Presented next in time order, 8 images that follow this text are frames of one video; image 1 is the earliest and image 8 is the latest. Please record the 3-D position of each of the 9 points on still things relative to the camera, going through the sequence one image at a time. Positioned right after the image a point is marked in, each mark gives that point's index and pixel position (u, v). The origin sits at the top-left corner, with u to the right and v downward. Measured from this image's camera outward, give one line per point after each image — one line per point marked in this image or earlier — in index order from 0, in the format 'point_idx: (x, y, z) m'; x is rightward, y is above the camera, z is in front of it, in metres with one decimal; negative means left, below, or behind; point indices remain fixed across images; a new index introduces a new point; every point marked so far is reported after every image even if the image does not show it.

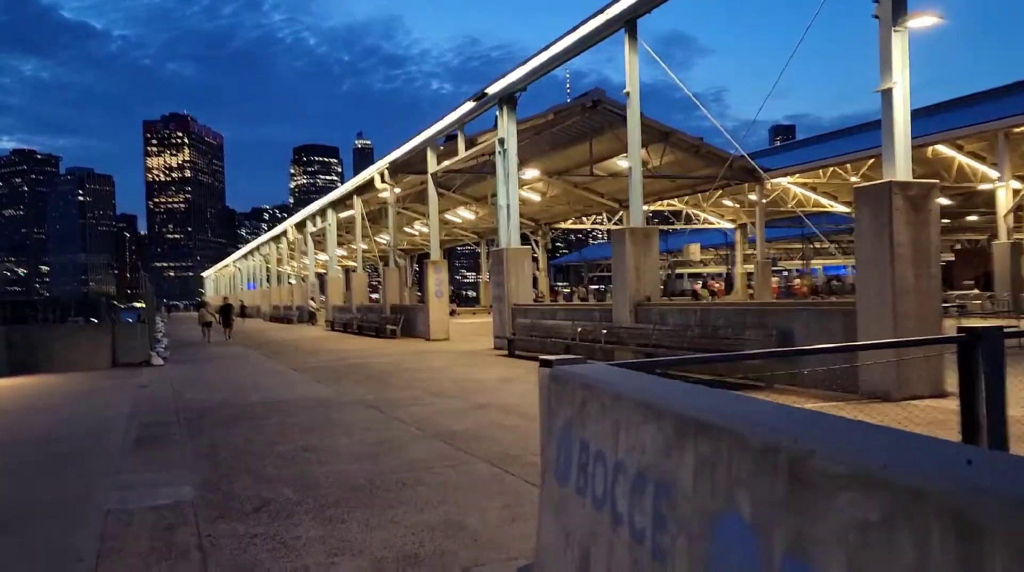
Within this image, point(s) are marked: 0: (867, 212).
0: (+4.4, +0.9, +9.9) m
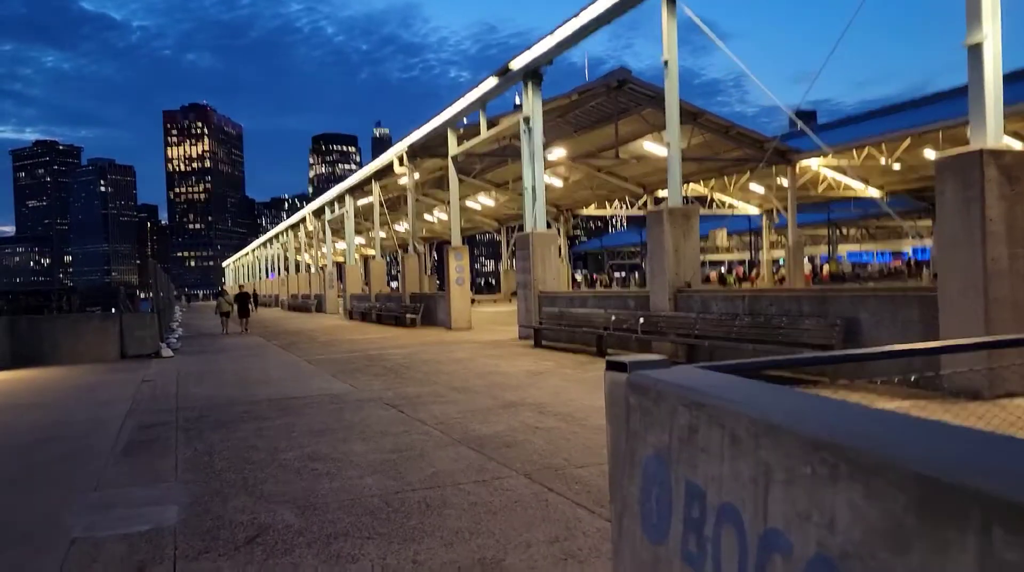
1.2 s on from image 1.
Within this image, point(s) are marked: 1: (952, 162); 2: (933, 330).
0: (+4.8, +1.1, +8.7) m
1: (+4.8, +1.3, +8.6) m
2: (+4.8, -0.5, +9.1) m
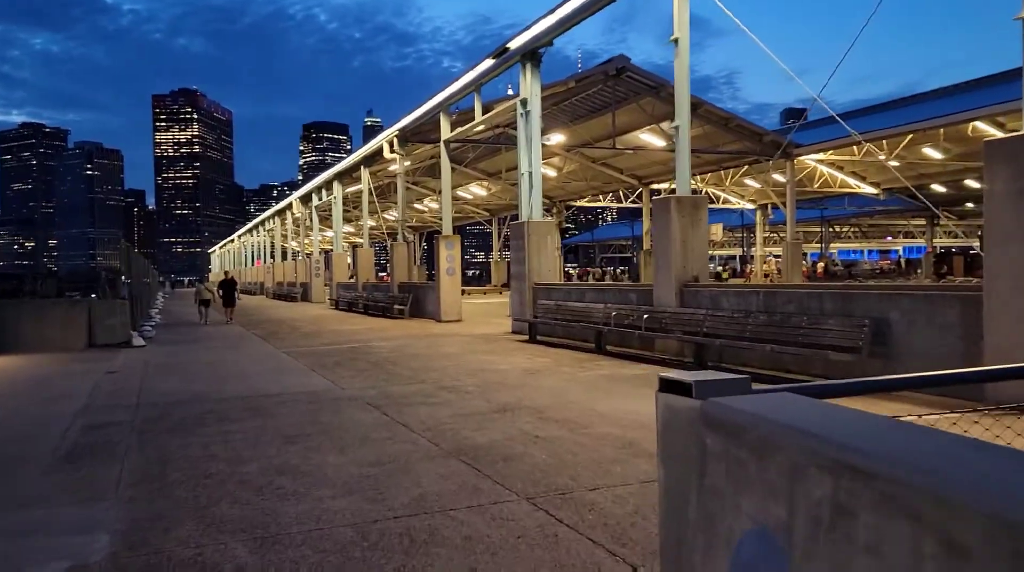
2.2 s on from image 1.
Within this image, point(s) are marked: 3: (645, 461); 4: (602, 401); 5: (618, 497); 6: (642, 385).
0: (+4.8, +1.1, +7.8) m
1: (+4.8, +1.4, +7.7) m
2: (+4.8, -0.5, +8.2) m
3: (+1.0, -1.4, +6.3) m
4: (+1.0, -1.3, +9.1) m
5: (+0.7, -1.4, +5.3) m
6: (+1.6, -1.3, +10.1) m
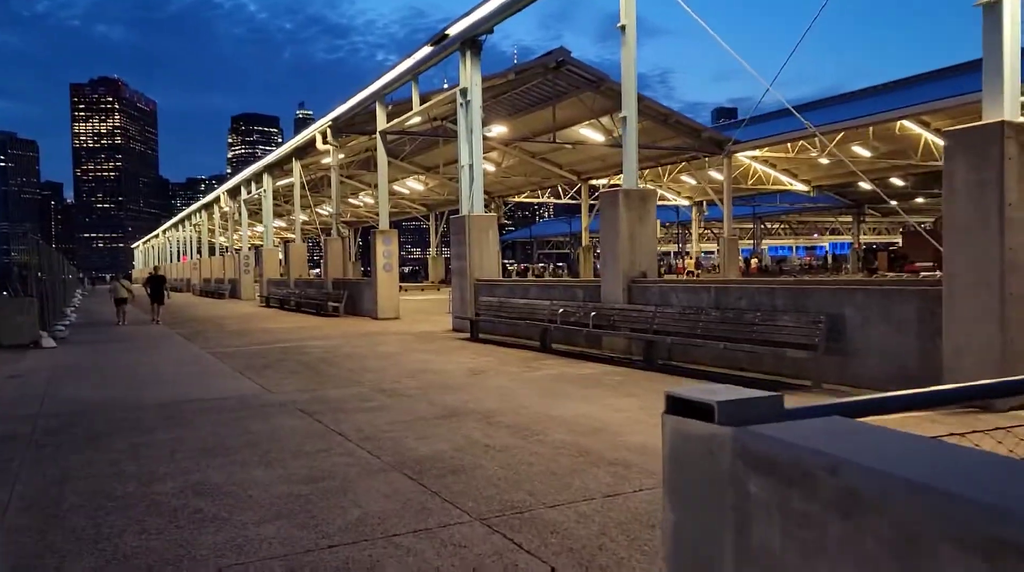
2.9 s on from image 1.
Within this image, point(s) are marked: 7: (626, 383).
0: (+4.3, +1.2, +7.6) m
1: (+4.3, +1.4, +7.5) m
2: (+4.3, -0.4, +8.0) m
3: (+0.7, -1.3, +5.8) m
4: (+0.4, -1.3, +8.6) m
5: (+0.4, -1.4, +4.8) m
6: (+1.0, -1.2, +9.7) m
7: (+1.4, -1.2, +9.8) m
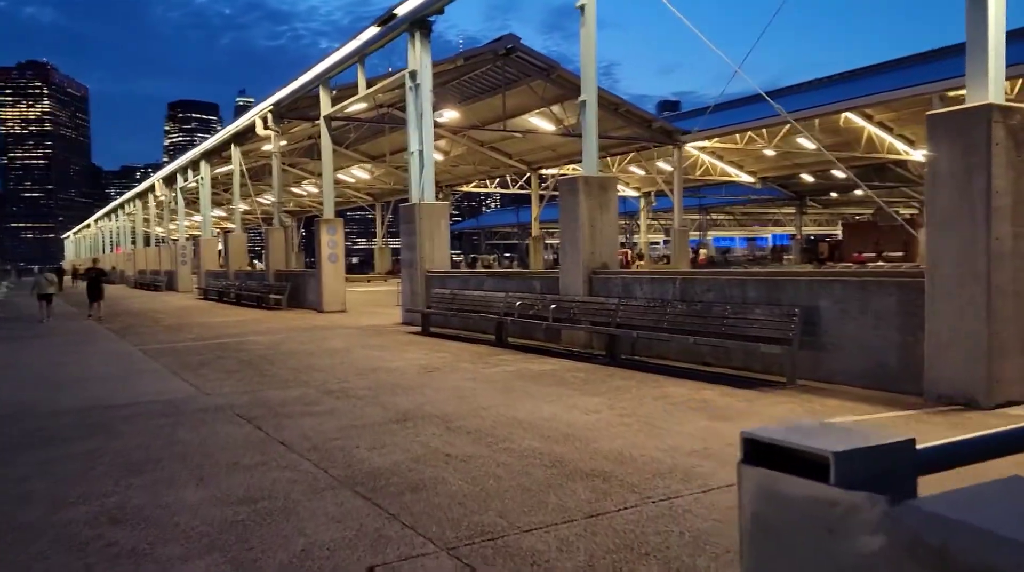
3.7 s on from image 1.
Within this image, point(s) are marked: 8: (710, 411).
0: (+4.0, +1.2, +7.2) m
1: (+3.9, +1.5, +7.1) m
2: (+3.9, -0.3, +7.7) m
3: (+0.5, -1.3, +5.2) m
4: (0.0, -1.2, +7.9) m
5: (+0.3, -1.3, +4.2) m
6: (+0.5, -1.1, +9.1) m
7: (+0.9, -1.1, +9.2) m
8: (+1.8, -1.2, +7.3) m
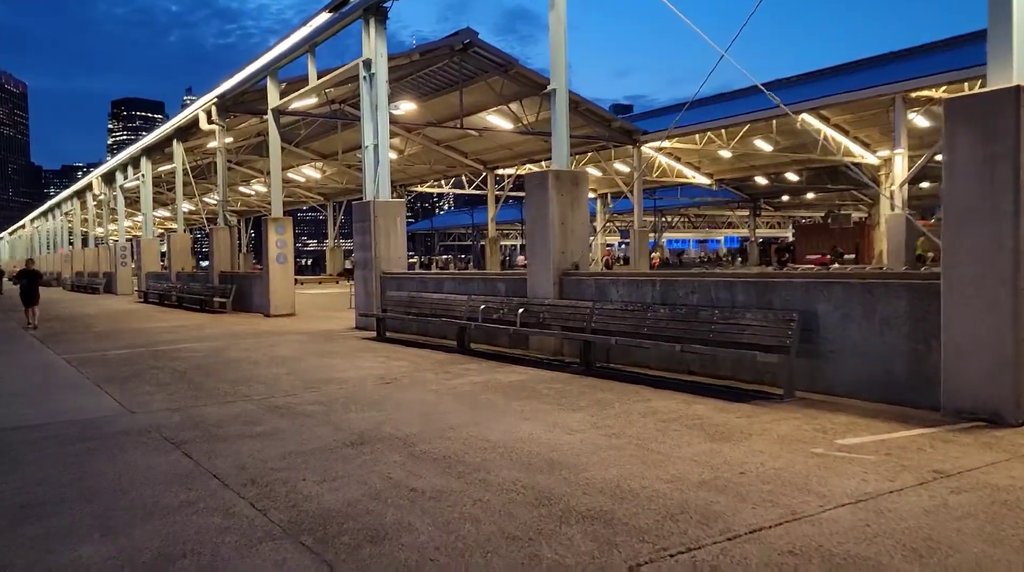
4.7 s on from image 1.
0: (+3.7, +1.2, +6.5) m
1: (+3.7, +1.5, +6.4) m
2: (+3.6, -0.4, +7.0) m
3: (+0.4, -1.3, +4.3) m
4: (-0.2, -1.2, +7.0) m
5: (+0.2, -1.4, +3.3) m
6: (+0.2, -1.2, +8.2) m
7: (+0.6, -1.1, +8.3) m
8: (+1.6, -1.2, +6.5) m
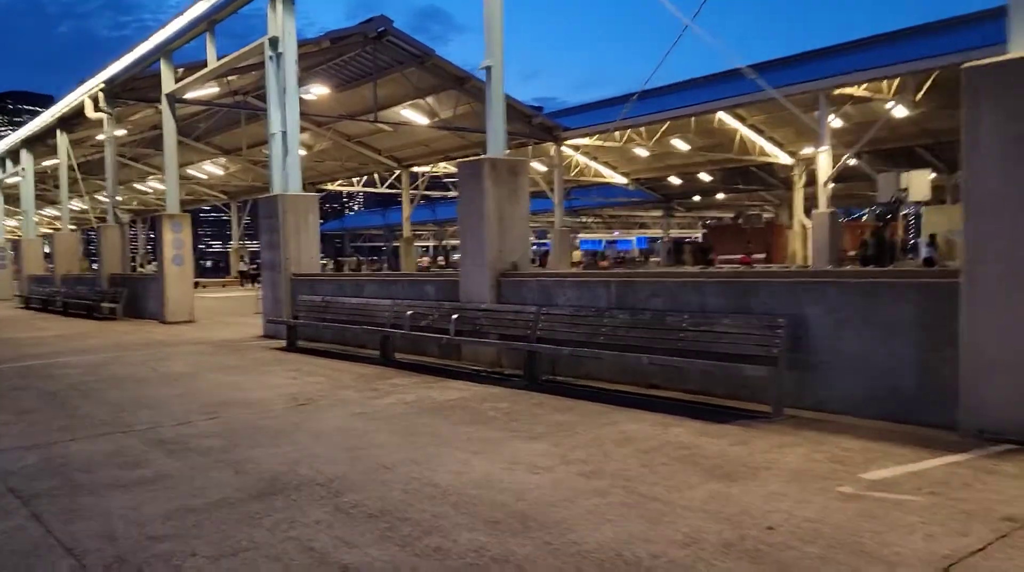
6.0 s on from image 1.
0: (+3.4, +1.2, +5.6) m
1: (+3.4, +1.5, +5.5) m
2: (+3.3, -0.4, +6.1) m
3: (+0.3, -1.3, +3.1) m
4: (-0.6, -1.2, +5.7) m
5: (+0.3, -1.4, +2.0) m
6: (-0.3, -1.2, +6.9) m
7: (+0.1, -1.2, +7.1) m
8: (+1.3, -1.2, +5.3) m
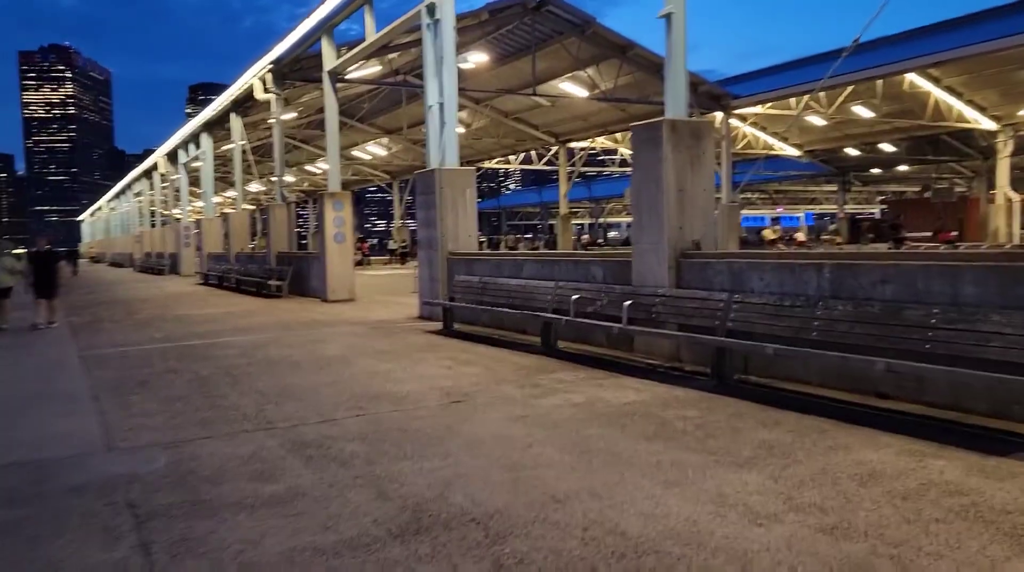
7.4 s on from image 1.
0: (+4.5, +1.2, +3.6) m
1: (+4.4, +1.5, +3.5) m
2: (+4.4, -0.3, +4.1) m
3: (+0.9, -1.3, +1.7) m
4: (+0.6, -1.2, +4.5) m
5: (+0.7, -1.4, +0.7) m
6: (+1.0, -1.1, +5.6) m
7: (+1.5, -1.1, +5.8) m
8: (+2.3, -1.2, +3.8) m
